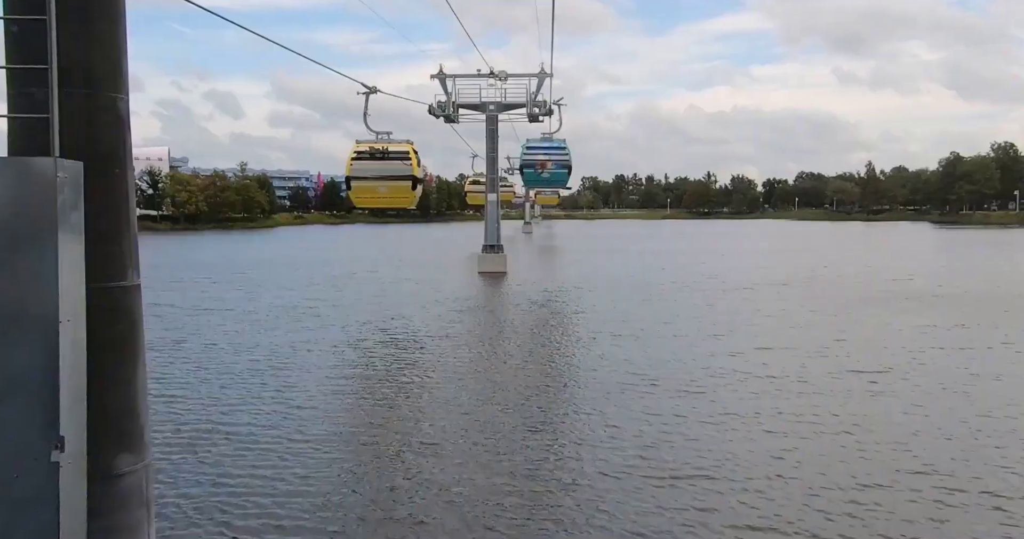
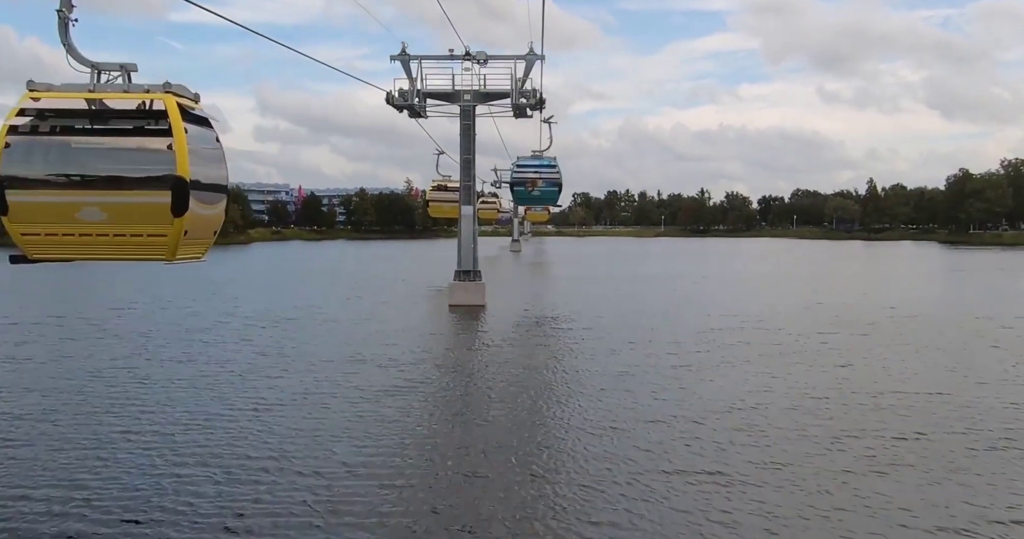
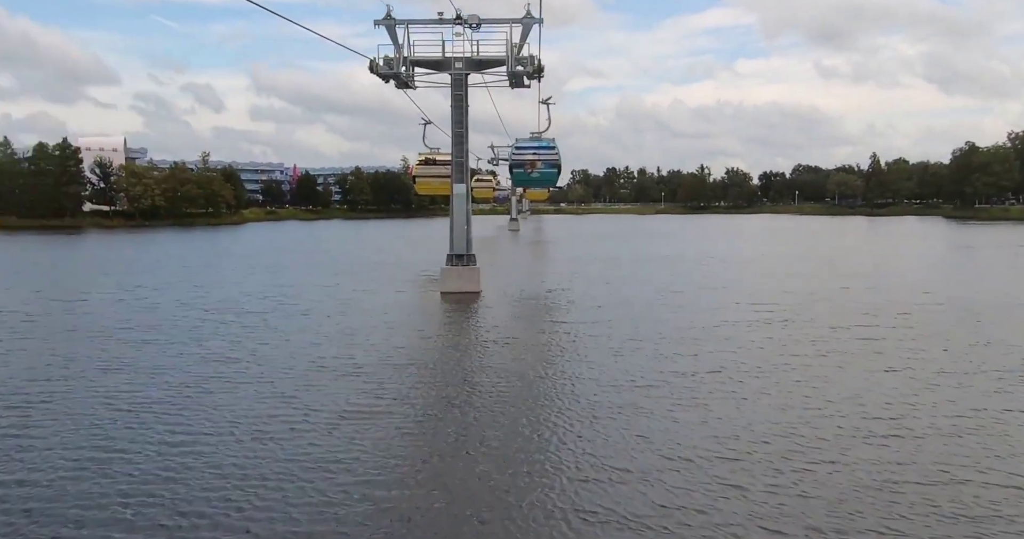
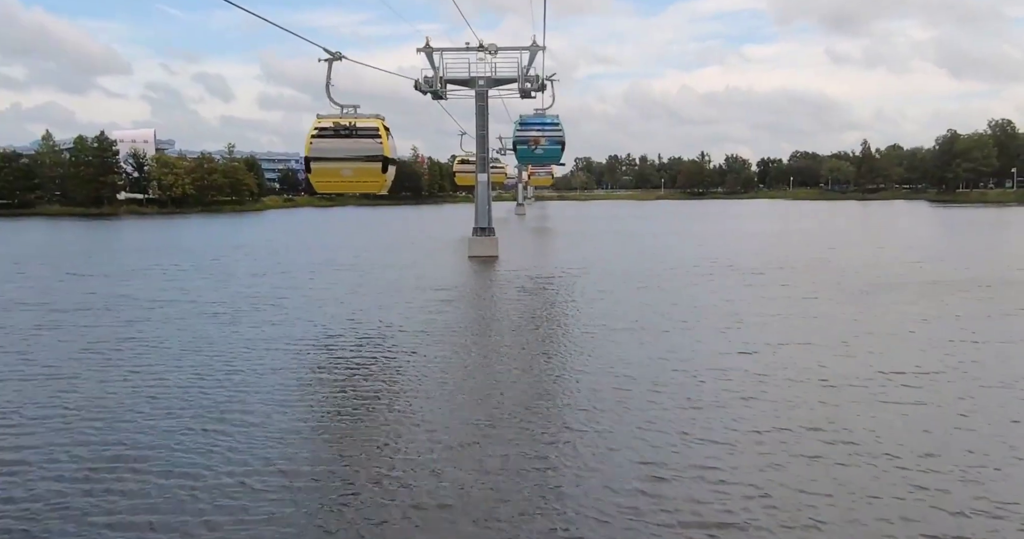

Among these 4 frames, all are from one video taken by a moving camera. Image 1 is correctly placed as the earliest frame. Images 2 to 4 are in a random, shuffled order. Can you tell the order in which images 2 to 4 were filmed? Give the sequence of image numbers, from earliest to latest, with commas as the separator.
4, 2, 3
